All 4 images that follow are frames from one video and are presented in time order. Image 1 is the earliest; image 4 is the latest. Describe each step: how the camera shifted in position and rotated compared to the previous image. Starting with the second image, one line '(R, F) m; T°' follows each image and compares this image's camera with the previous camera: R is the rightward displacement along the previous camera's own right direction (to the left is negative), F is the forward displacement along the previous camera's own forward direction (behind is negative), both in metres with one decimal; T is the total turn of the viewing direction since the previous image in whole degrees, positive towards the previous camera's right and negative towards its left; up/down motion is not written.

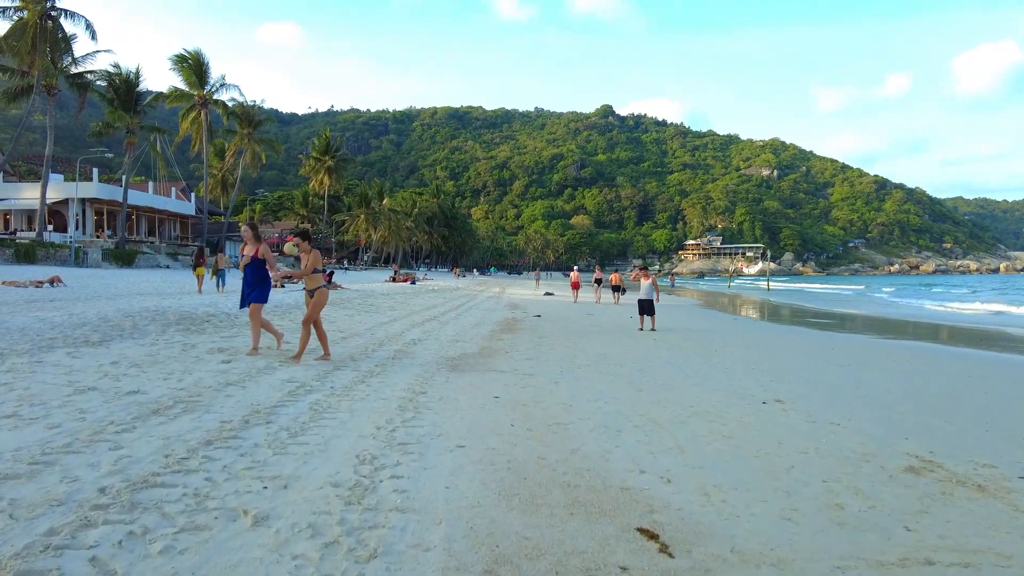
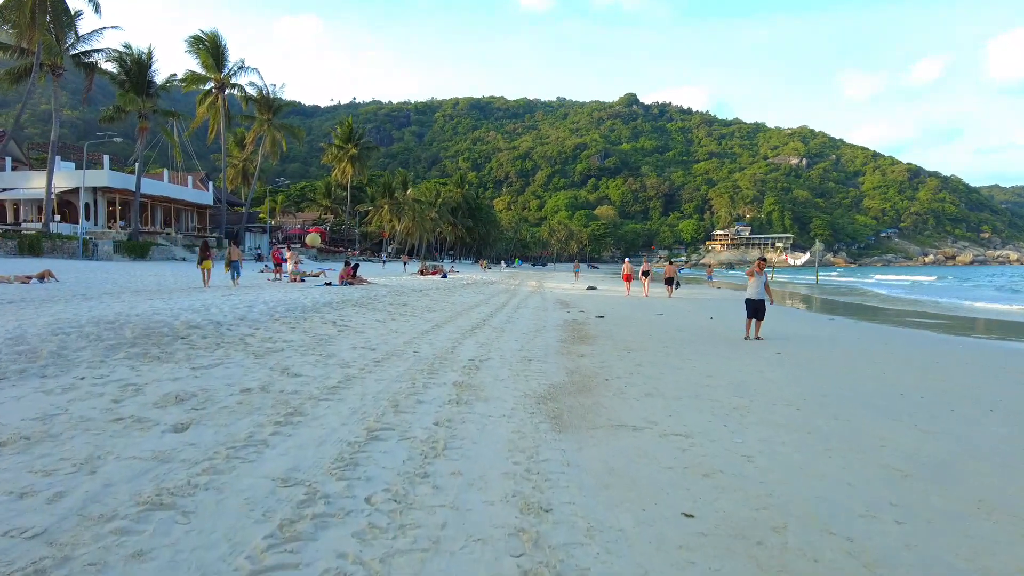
(-0.9, +2.9) m; -2°
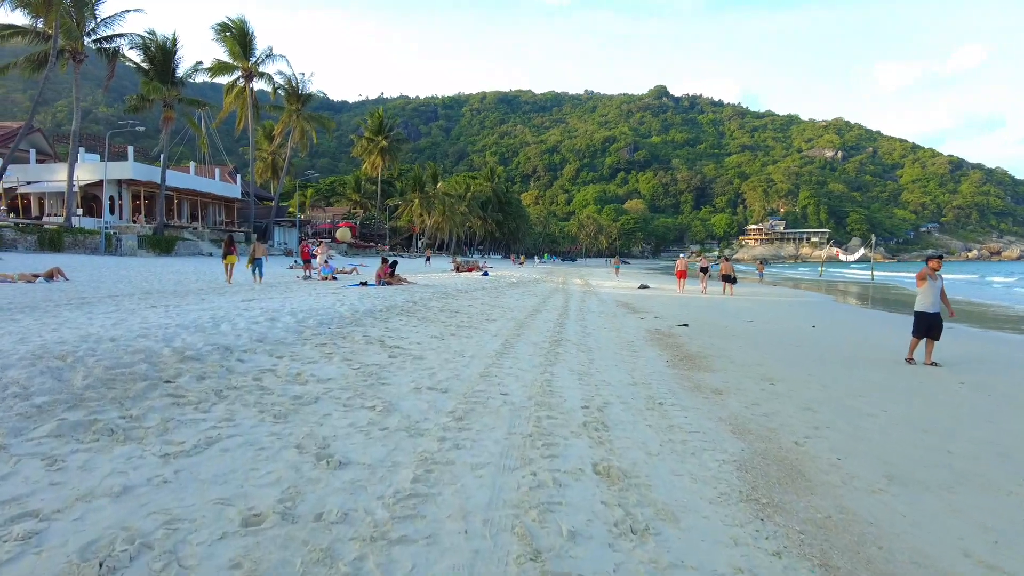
(-0.8, +2.3) m; -2°
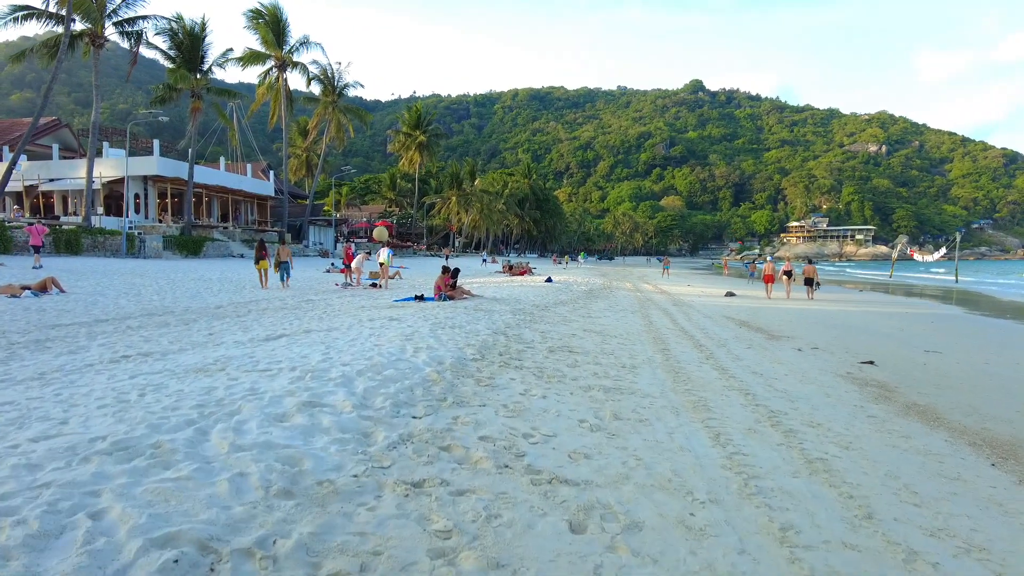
(-1.3, +3.5) m; -3°
